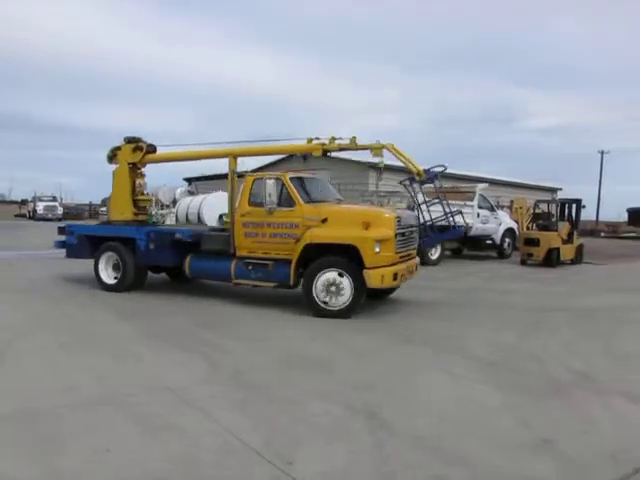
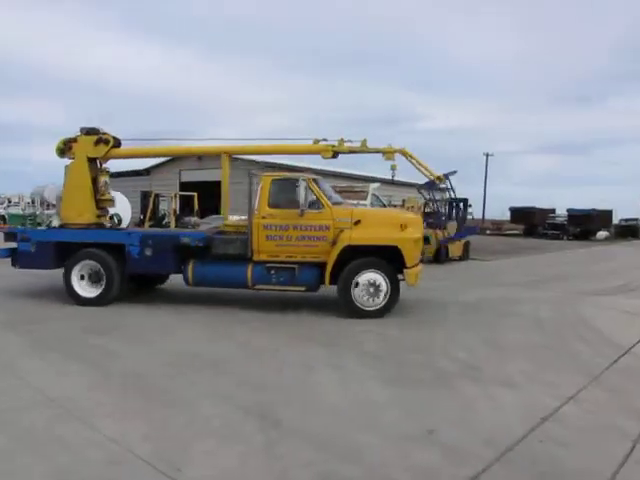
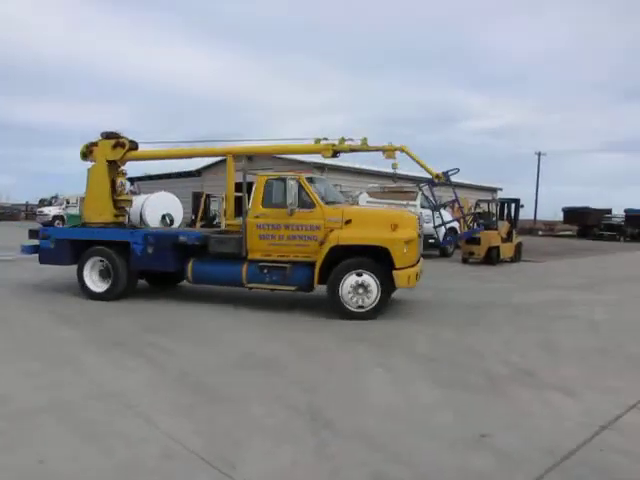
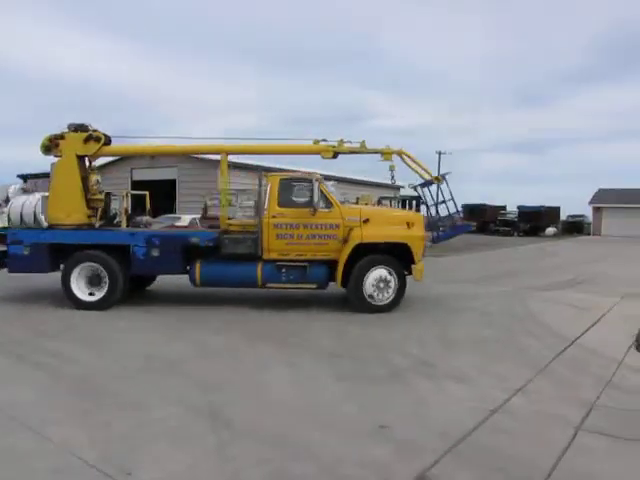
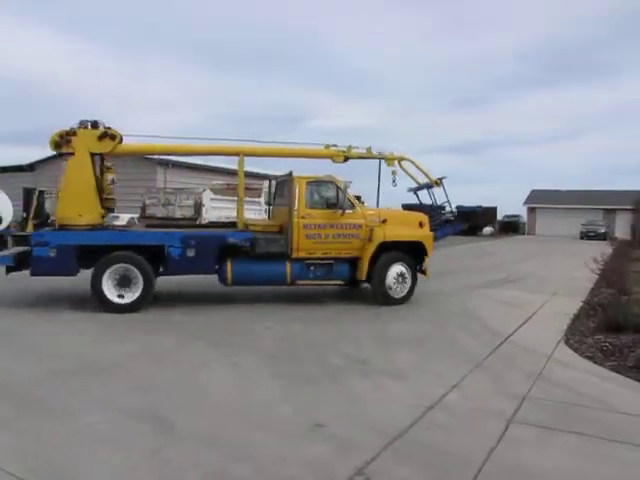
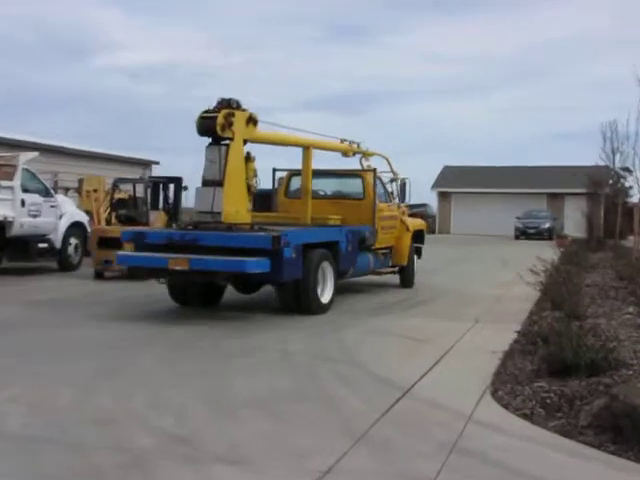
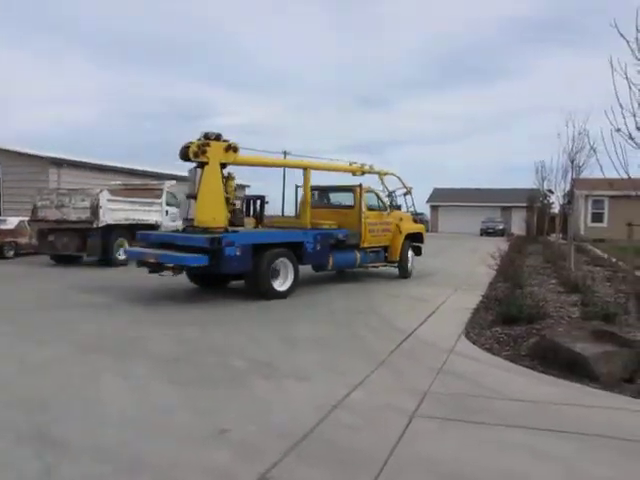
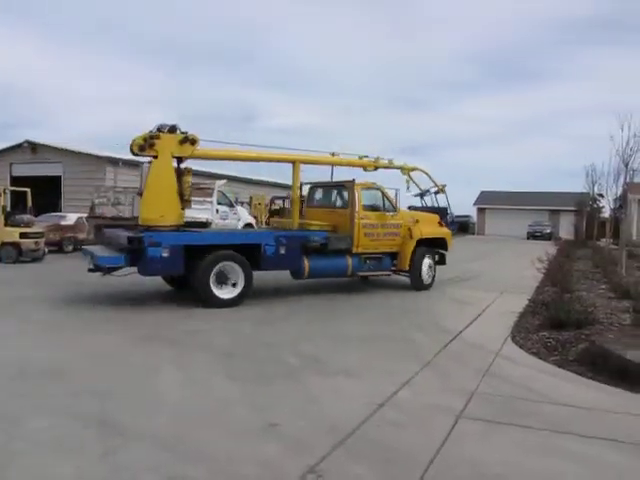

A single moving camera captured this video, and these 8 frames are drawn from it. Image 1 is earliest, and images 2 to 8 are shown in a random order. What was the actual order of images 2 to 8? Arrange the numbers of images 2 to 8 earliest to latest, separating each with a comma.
3, 2, 4, 5, 8, 7, 6
